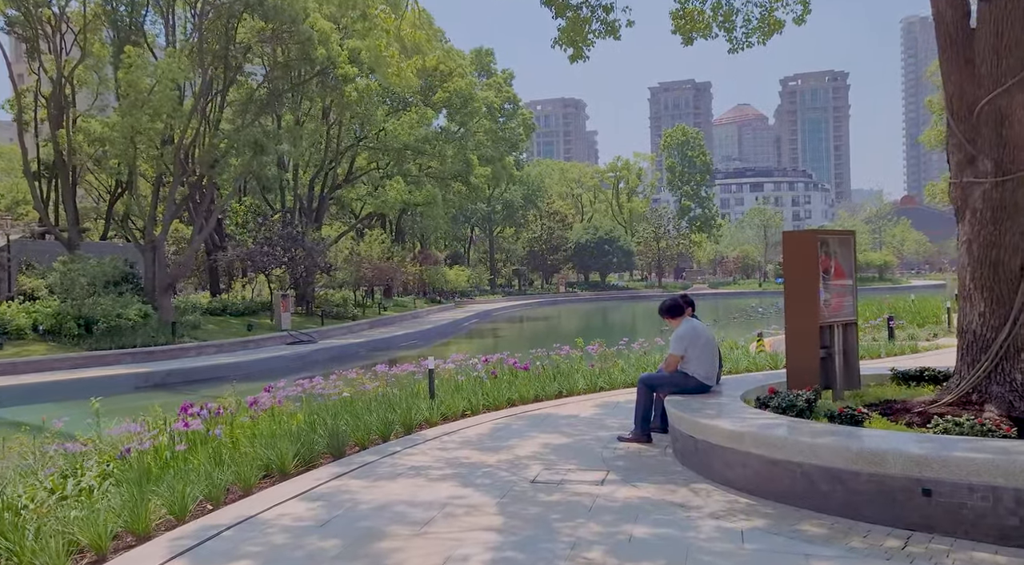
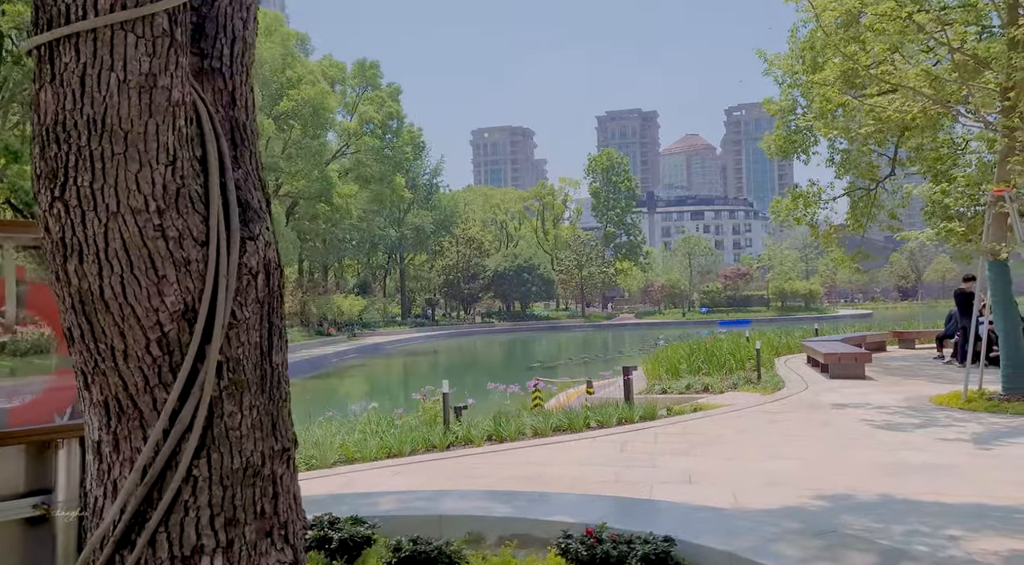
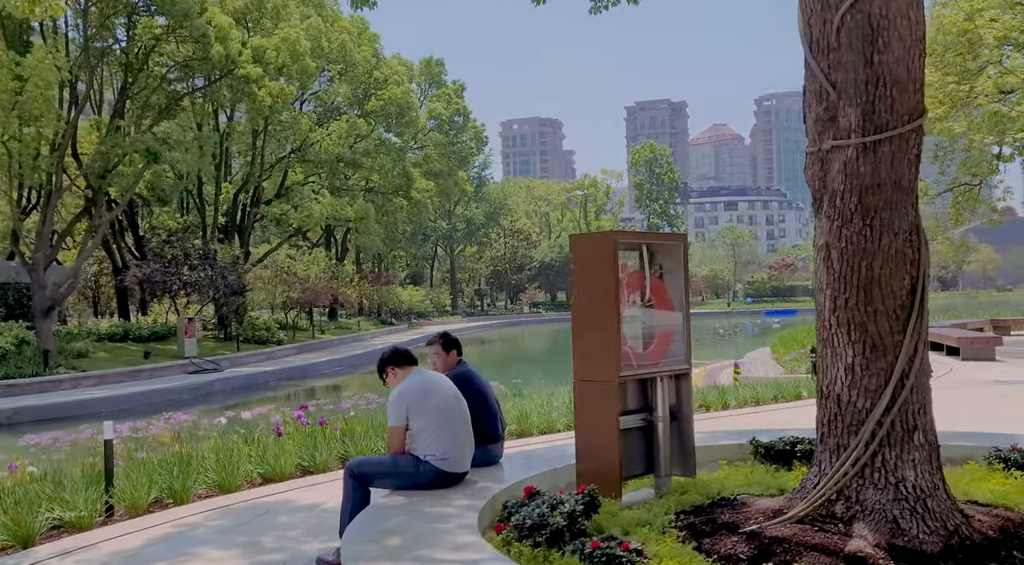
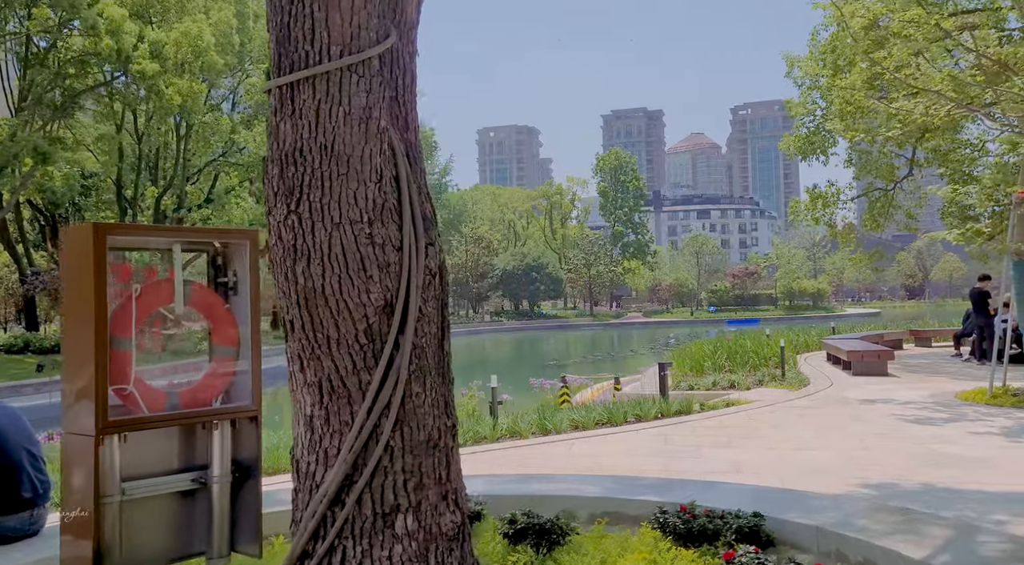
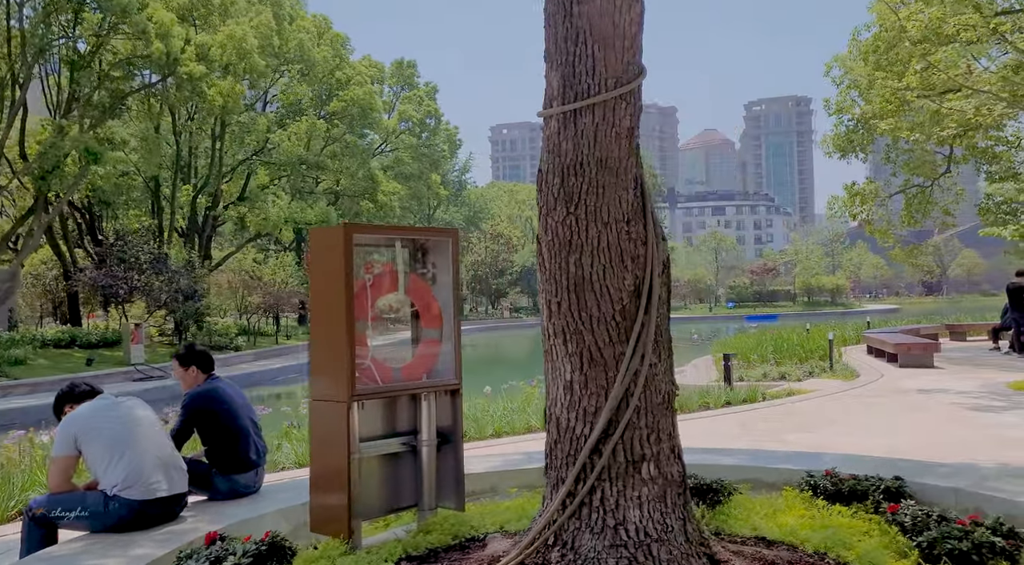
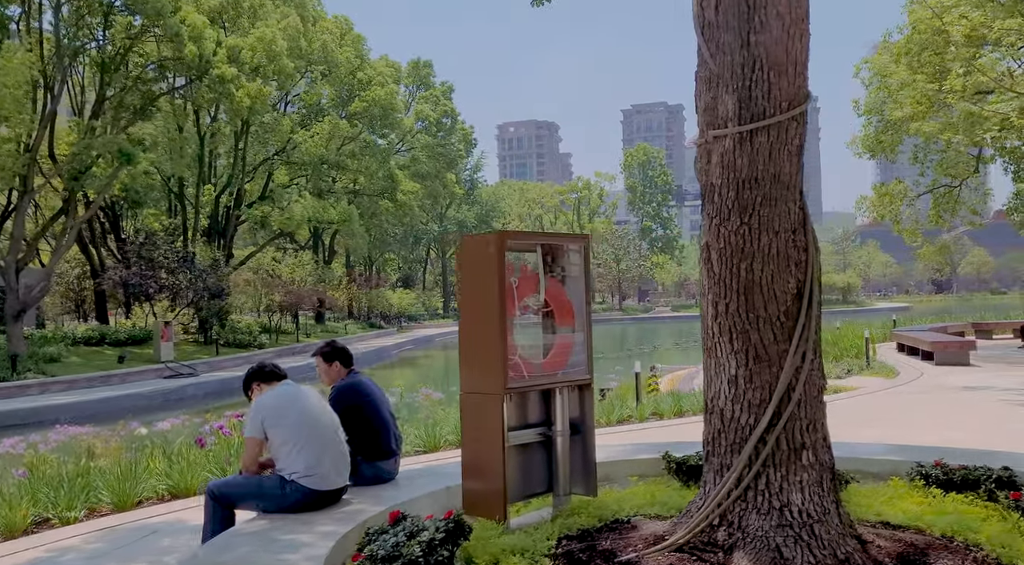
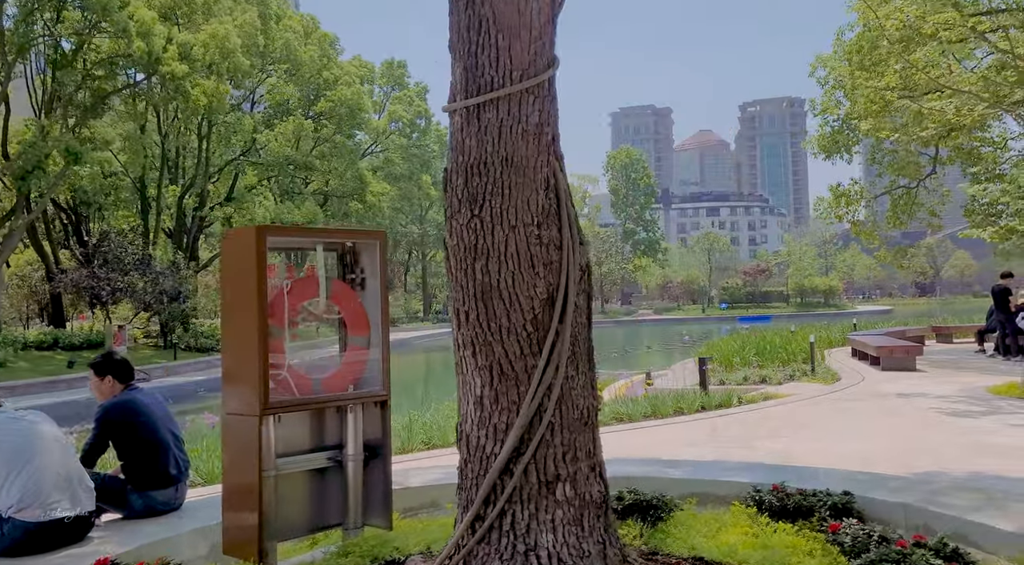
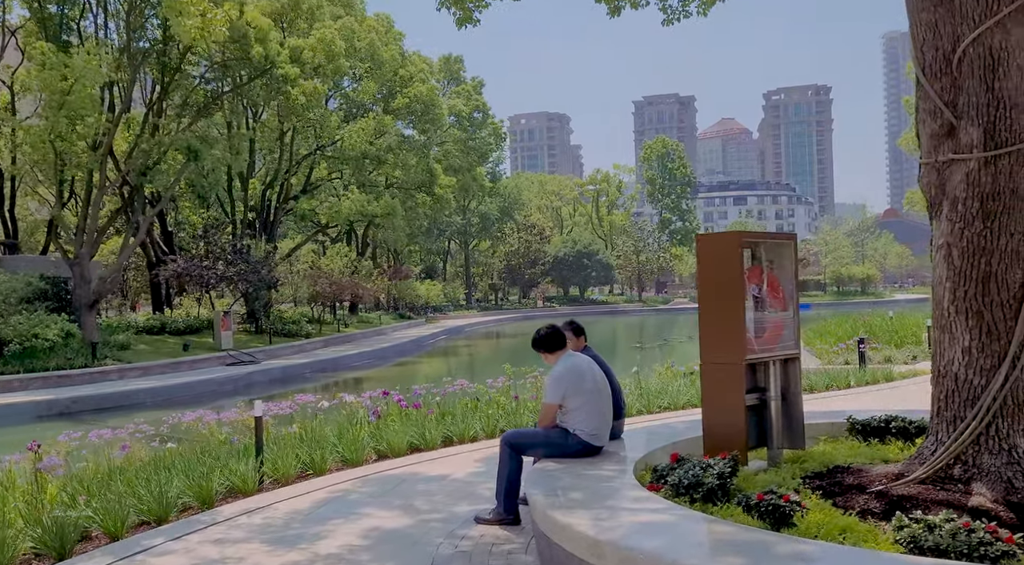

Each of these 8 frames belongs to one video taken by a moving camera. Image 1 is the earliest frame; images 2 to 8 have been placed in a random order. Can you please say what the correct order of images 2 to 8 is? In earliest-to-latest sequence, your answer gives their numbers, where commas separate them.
8, 3, 6, 5, 7, 4, 2
